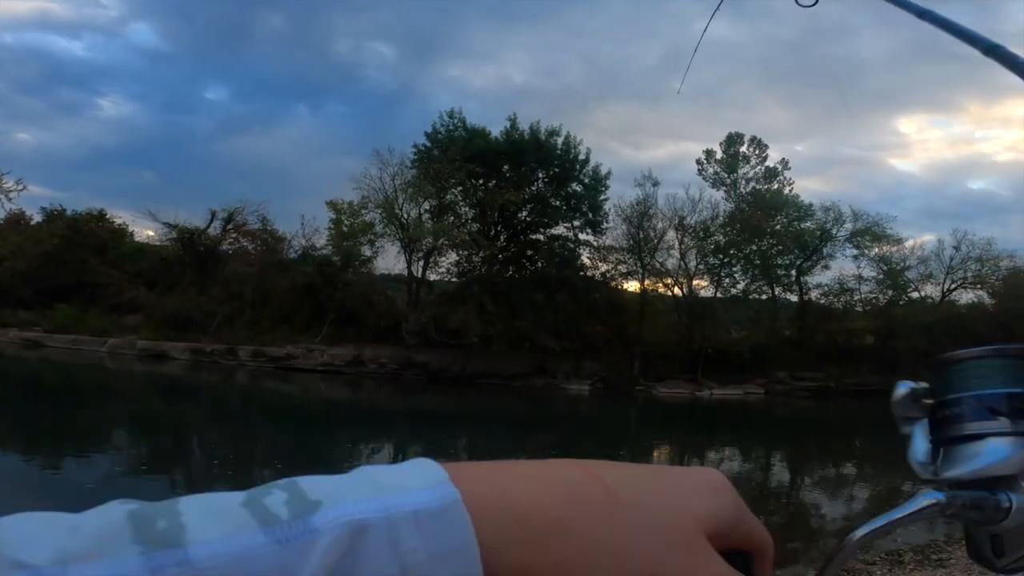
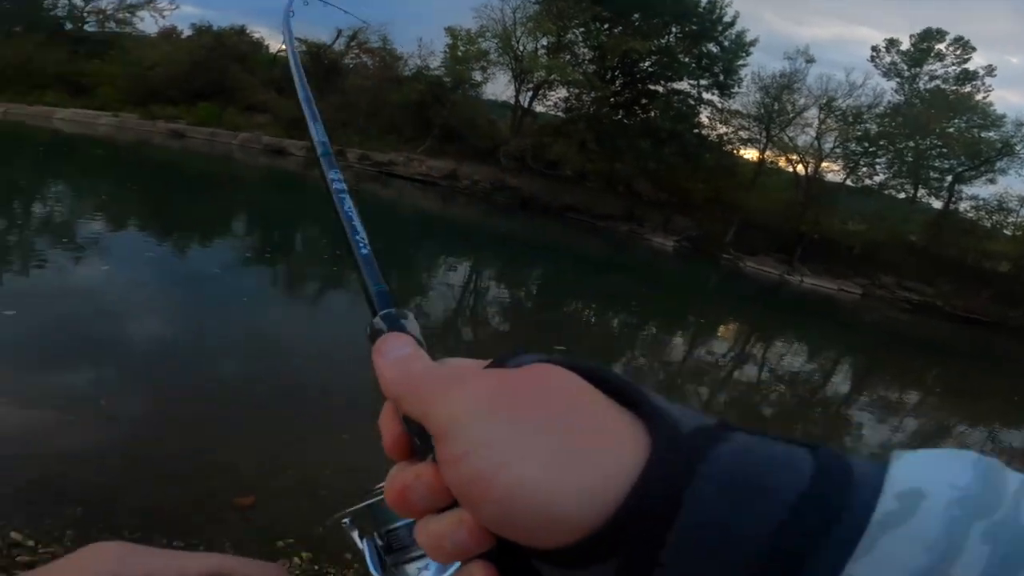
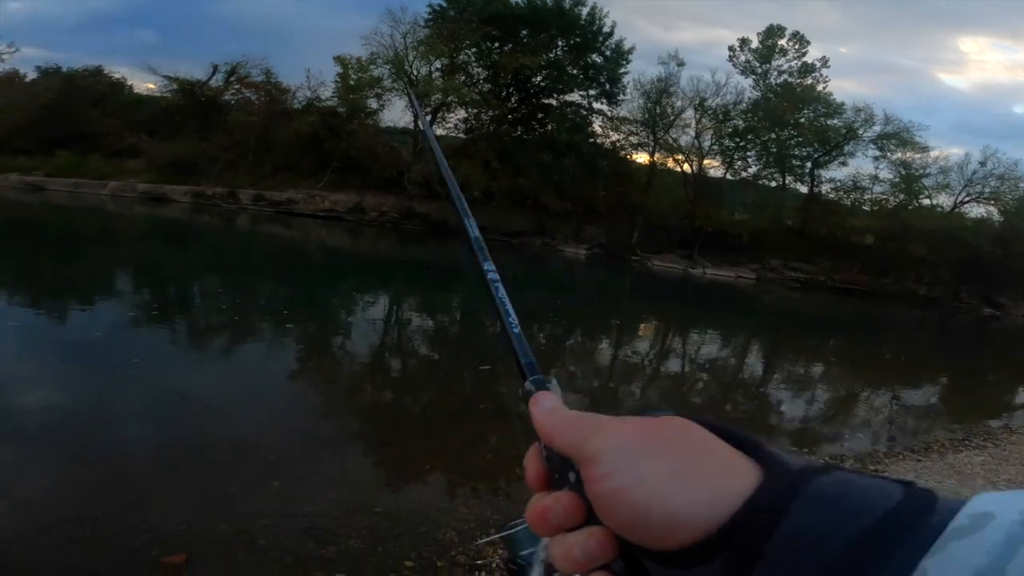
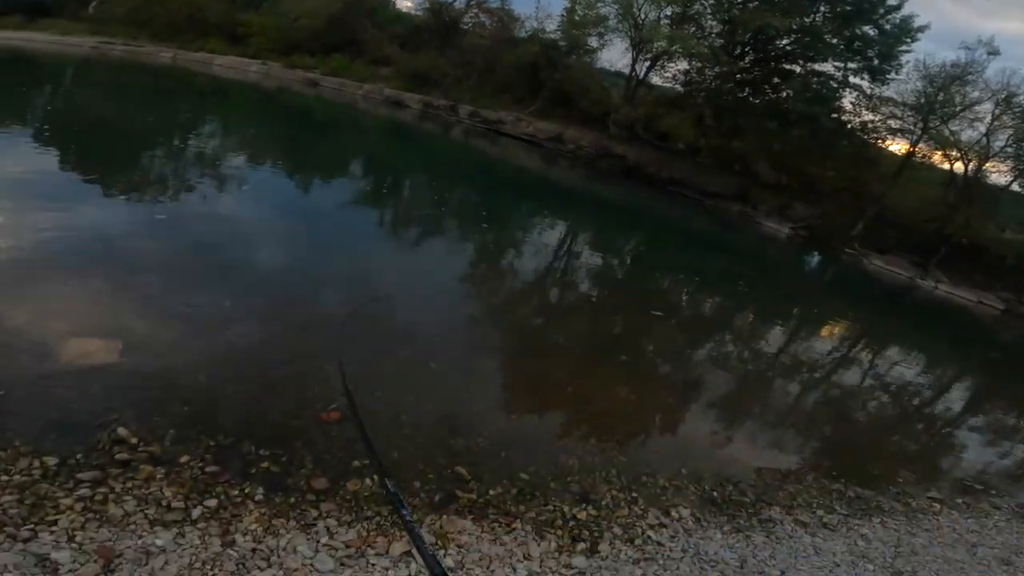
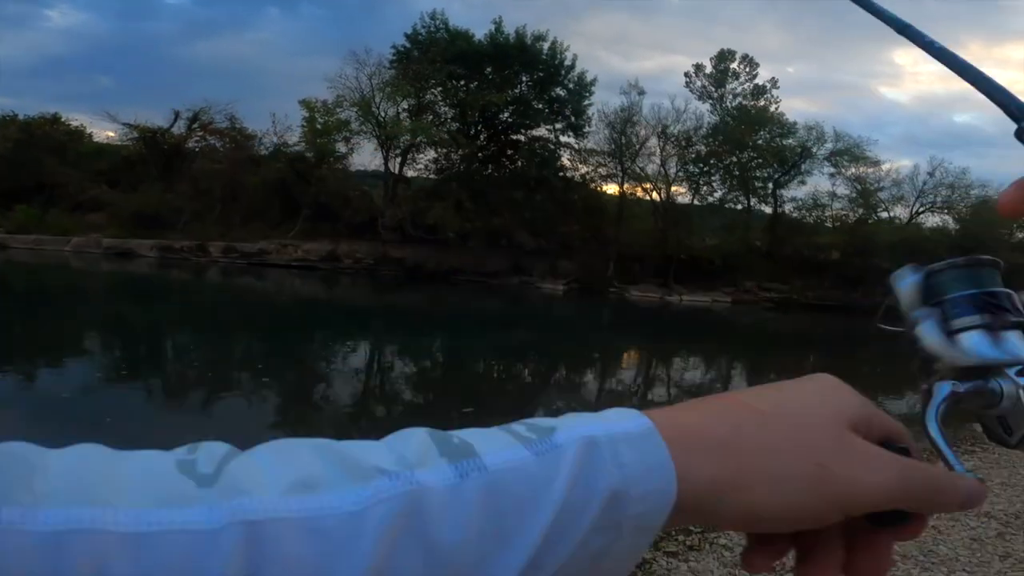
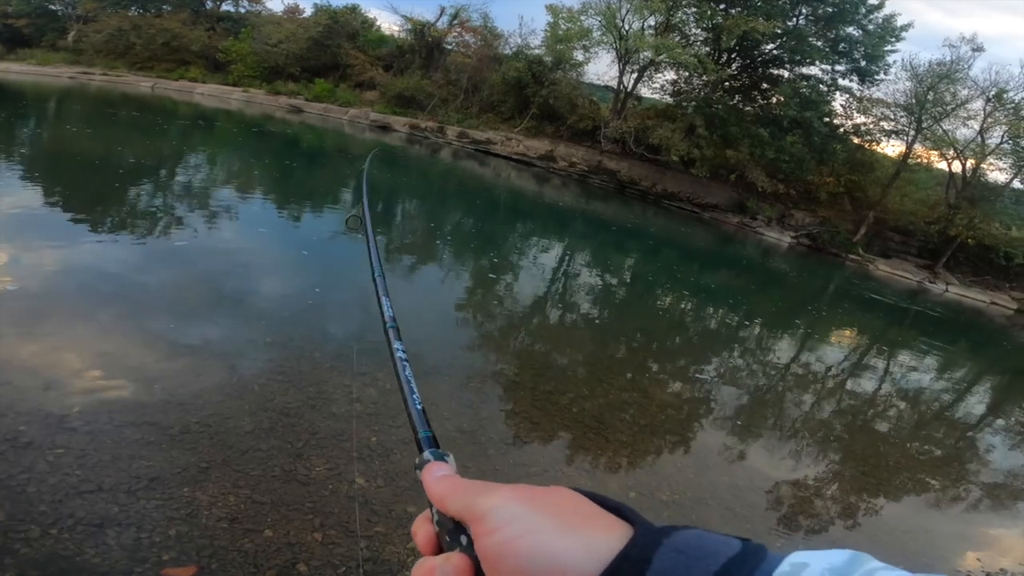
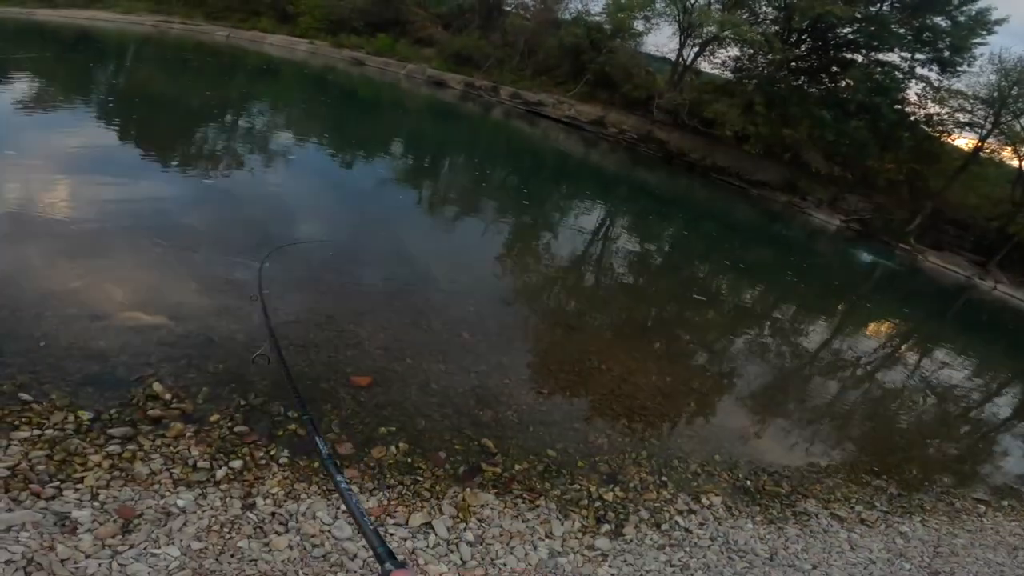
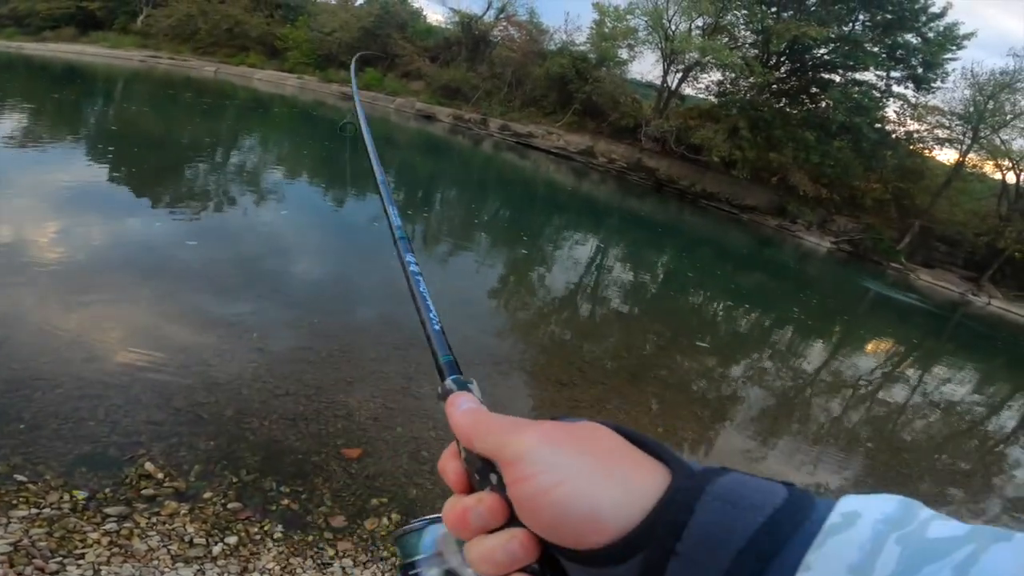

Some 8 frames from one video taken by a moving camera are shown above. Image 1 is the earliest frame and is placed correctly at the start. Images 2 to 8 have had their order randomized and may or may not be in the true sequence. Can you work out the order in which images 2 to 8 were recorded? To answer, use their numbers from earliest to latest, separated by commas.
5, 3, 2, 4, 7, 8, 6
